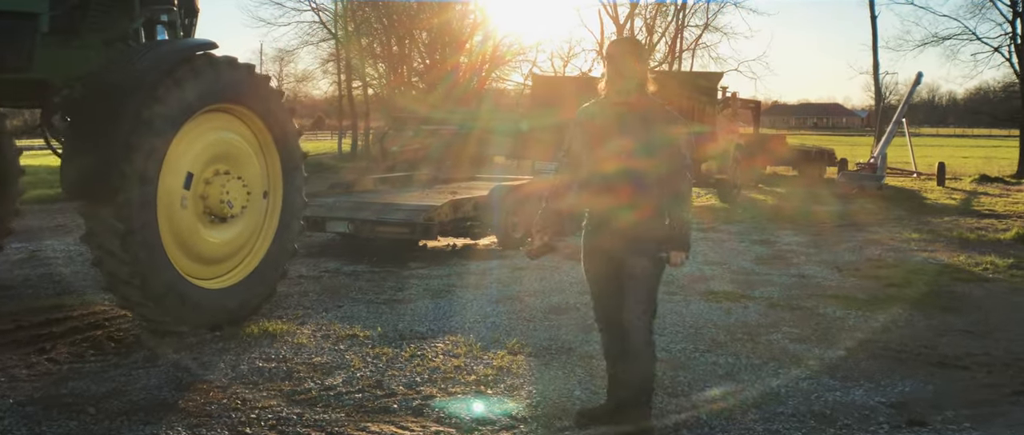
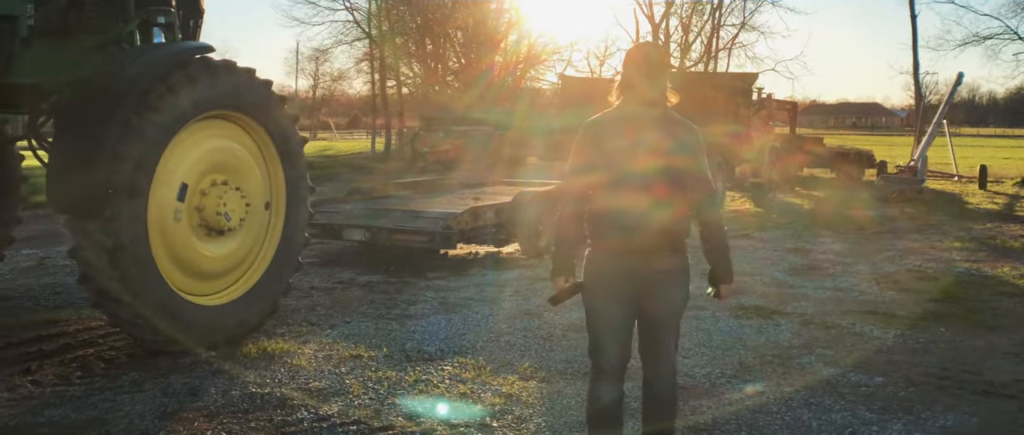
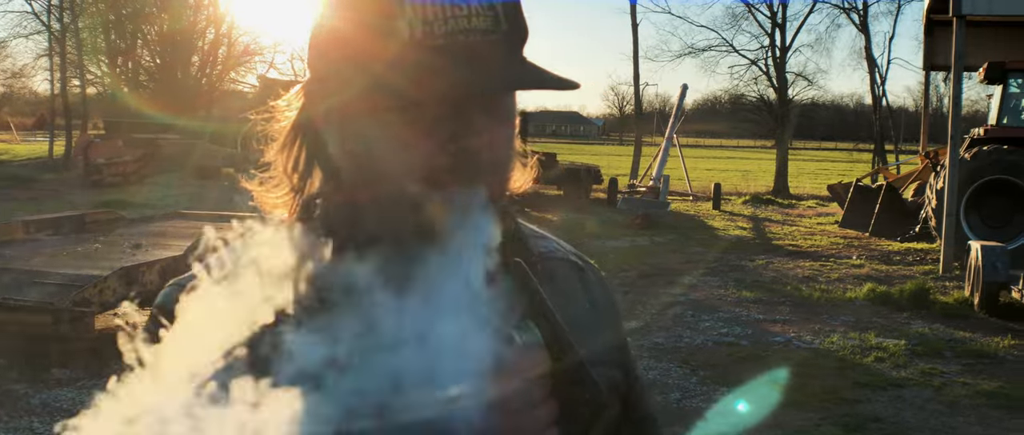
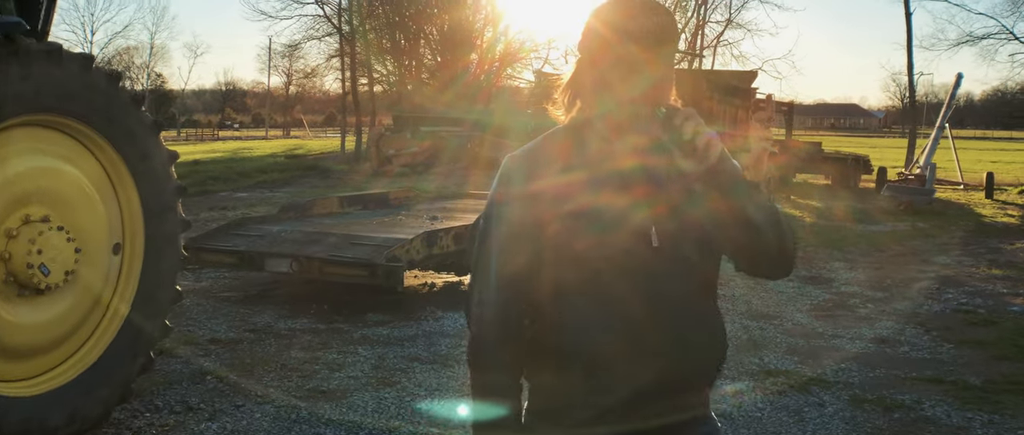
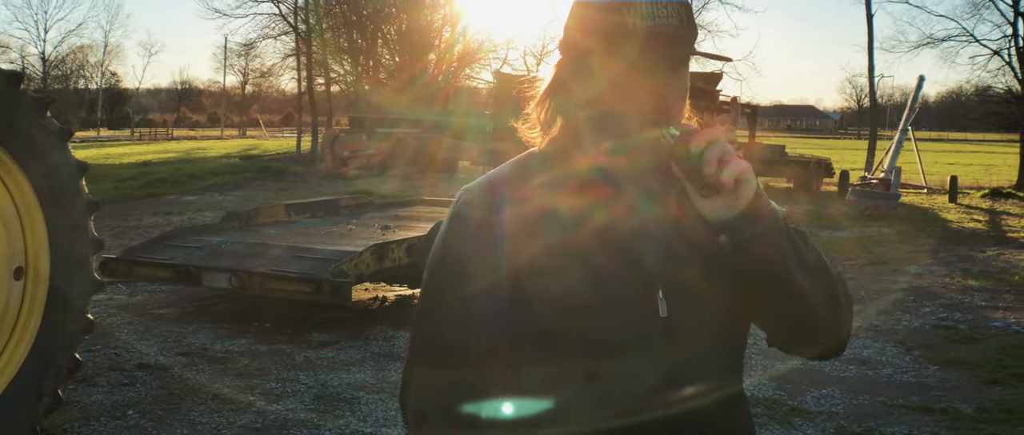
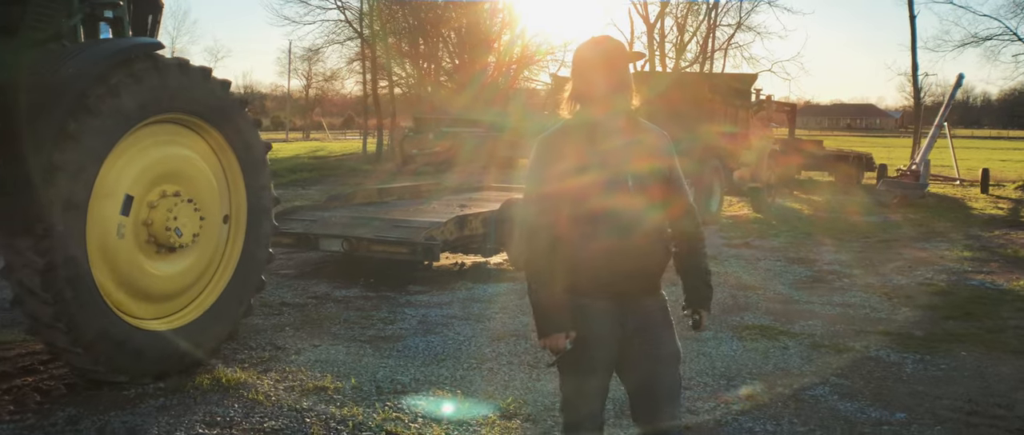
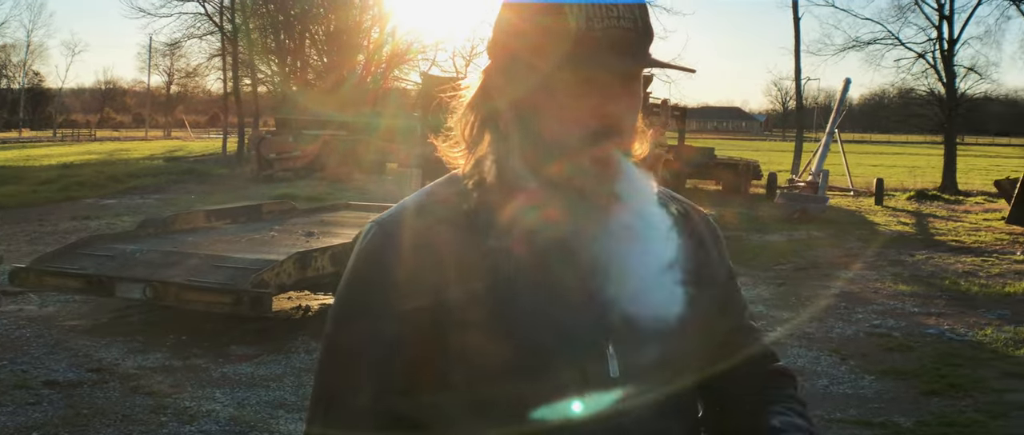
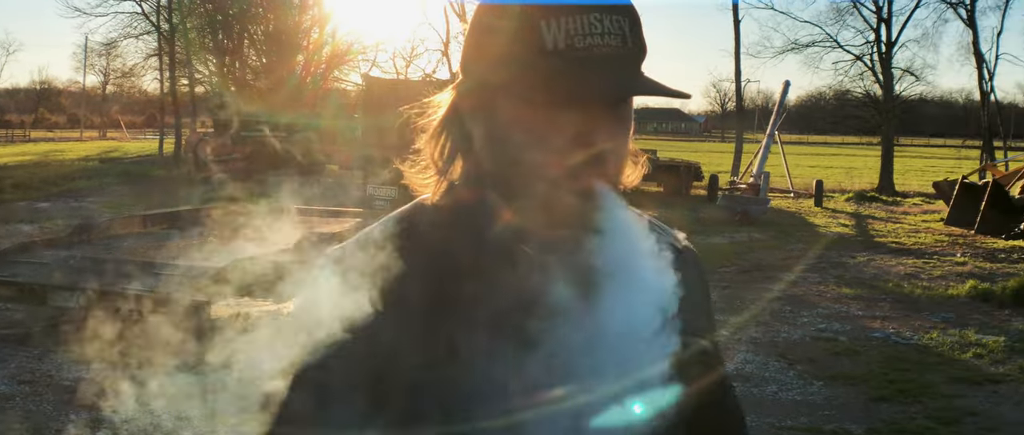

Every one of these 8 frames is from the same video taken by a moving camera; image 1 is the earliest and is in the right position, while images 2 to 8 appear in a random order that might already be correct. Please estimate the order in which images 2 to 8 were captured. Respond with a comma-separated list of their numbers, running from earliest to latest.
2, 6, 4, 5, 7, 8, 3
